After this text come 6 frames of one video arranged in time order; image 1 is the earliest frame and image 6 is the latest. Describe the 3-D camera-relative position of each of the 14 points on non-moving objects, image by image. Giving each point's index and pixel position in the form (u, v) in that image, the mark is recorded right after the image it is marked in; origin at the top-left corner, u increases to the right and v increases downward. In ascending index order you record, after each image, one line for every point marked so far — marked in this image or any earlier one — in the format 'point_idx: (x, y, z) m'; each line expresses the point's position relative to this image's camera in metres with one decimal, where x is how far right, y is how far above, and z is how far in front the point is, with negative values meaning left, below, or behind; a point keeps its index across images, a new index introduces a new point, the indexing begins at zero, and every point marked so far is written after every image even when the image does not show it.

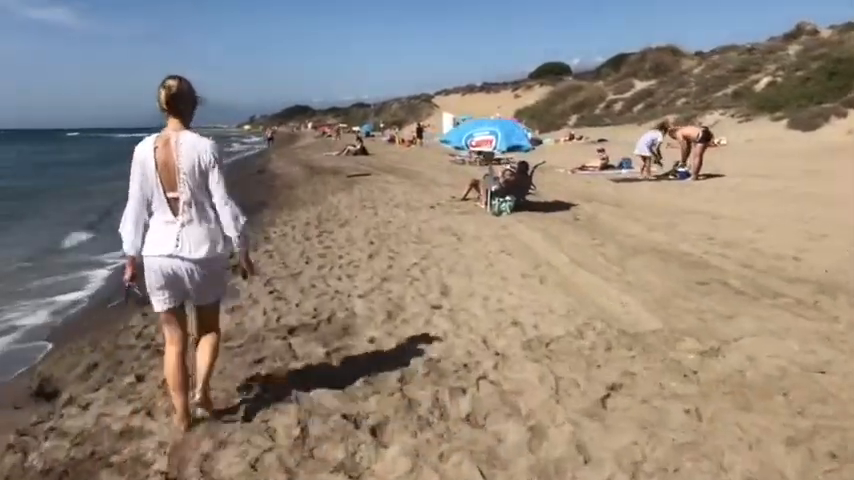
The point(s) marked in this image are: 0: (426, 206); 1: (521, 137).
0: (-0.1, +2.0, +16.3) m
1: (+4.4, +5.0, +13.5) m
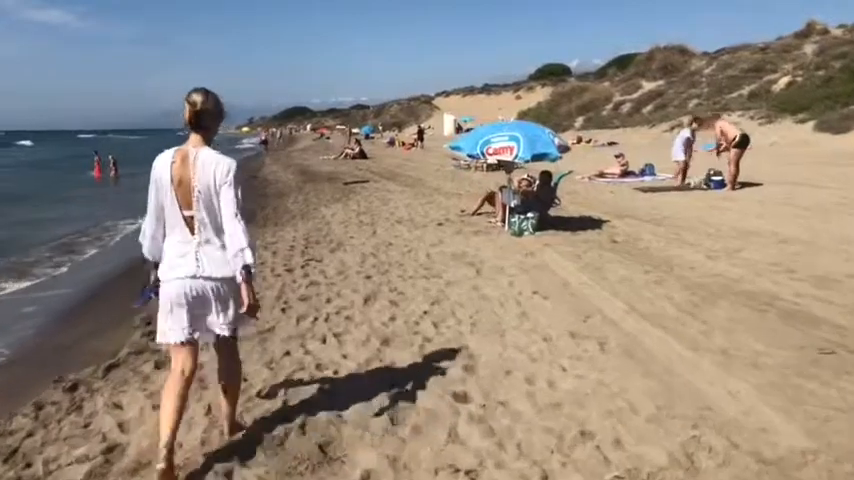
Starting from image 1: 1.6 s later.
0: (+0.3, +0.9, +14.1) m
1: (+4.8, +3.9, +11.4) m
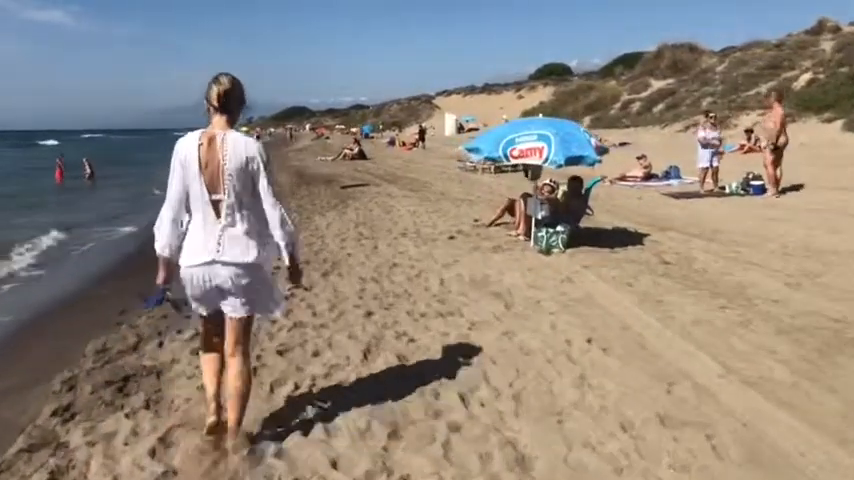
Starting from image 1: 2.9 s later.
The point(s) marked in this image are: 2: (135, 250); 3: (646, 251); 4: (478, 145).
0: (+0.7, +0.3, +12.2) m
1: (+5.2, +3.3, +9.5) m
2: (-15.7, -0.5, +15.2) m
3: (+7.7, -0.4, +10.0) m
4: (+1.8, +3.3, +9.9) m
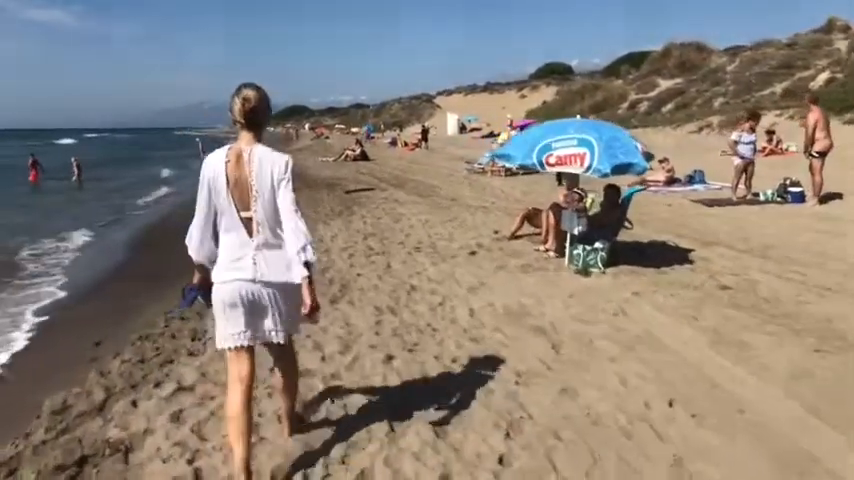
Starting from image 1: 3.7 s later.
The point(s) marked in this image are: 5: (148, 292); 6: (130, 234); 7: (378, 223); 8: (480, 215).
0: (+1.3, -0.3, +11.0) m
1: (+5.9, +2.7, +8.3) m
2: (-15.0, -1.0, +14.0) m
3: (+8.3, -1.0, +8.8) m
4: (+2.5, +2.7, +8.7) m
5: (-10.7, -1.9, +10.9) m
6: (-18.9, +0.5, +18.0) m
7: (-2.4, +0.9, +14.1) m
8: (+2.8, +1.3, +14.8) m
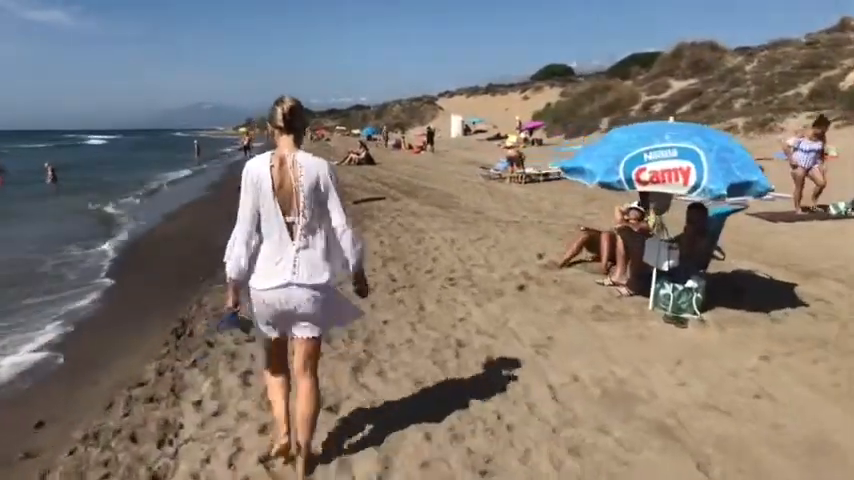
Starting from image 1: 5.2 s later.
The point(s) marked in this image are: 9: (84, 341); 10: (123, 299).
0: (+2.5, -1.3, +9.0) m
1: (+7.0, +1.7, +6.3) m
2: (-13.9, -2.0, +11.9) m
3: (+9.5, -1.9, +6.8) m
4: (+3.7, +1.8, +6.7) m
5: (-9.6, -2.8, +8.8) m
6: (-17.7, -0.5, +16.0) m
7: (-1.3, -0.1, +12.0) m
8: (+3.9, +0.4, +12.8) m
9: (-10.3, -3.1, +8.6) m
10: (-11.4, -2.3, +10.6) m
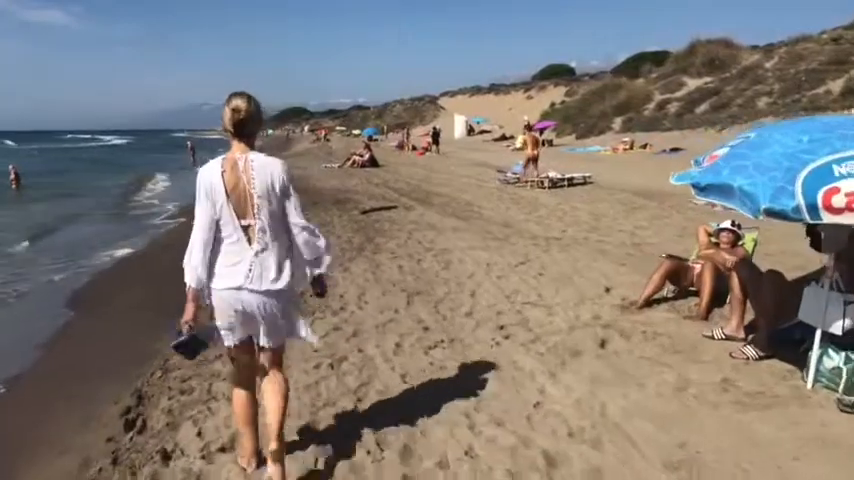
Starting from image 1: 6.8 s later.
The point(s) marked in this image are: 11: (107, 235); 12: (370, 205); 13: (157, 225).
0: (+3.5, -2.1, +6.7) m
1: (+8.1, +0.9, +4.0) m
2: (-12.9, -2.9, +9.7) m
3: (+10.6, -2.8, +4.5) m
4: (+4.7, +0.9, +4.4) m
5: (-8.5, -3.7, +6.5) m
6: (-16.7, -1.4, +13.7) m
7: (-0.2, -1.0, +9.8) m
8: (+5.0, -0.5, +10.6) m
9: (-9.3, -4.0, +6.3) m
10: (-10.4, -3.2, +8.4) m
11: (-19.6, +0.2, +17.6) m
12: (-3.5, +2.1, +17.5) m
13: (-17.6, +0.8, +18.7) m
